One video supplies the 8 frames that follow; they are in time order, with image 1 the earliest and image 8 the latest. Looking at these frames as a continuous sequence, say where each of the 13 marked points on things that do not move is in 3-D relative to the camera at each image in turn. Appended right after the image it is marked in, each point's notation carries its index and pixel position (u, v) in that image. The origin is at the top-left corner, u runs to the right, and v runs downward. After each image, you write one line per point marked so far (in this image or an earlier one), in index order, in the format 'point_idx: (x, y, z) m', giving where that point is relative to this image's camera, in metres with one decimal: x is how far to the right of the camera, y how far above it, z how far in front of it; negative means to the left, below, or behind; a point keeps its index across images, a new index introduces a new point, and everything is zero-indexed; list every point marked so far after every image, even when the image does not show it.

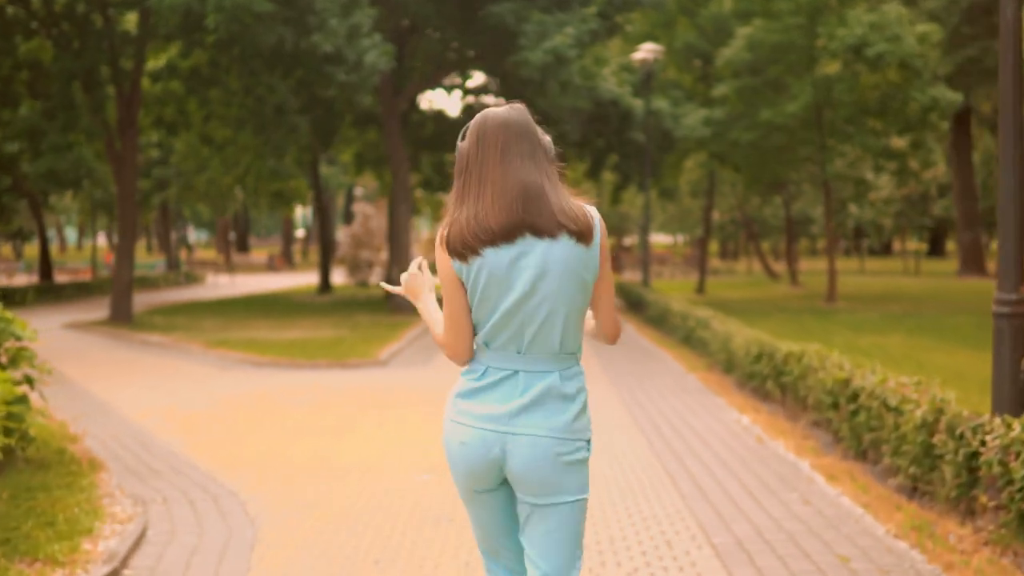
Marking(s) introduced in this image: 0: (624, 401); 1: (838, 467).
0: (+1.2, -1.2, +13.2) m
1: (+2.3, -1.3, +8.7) m
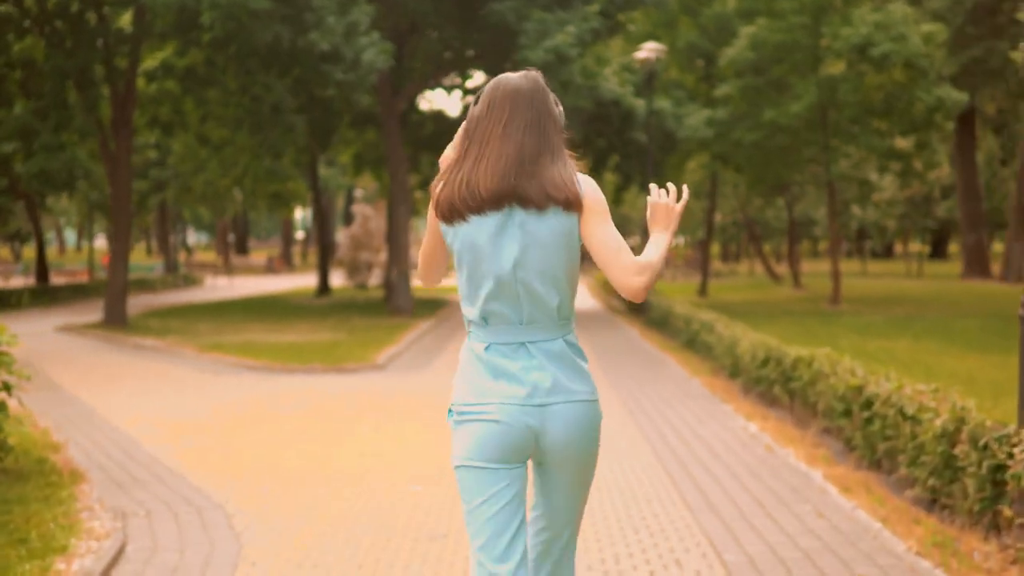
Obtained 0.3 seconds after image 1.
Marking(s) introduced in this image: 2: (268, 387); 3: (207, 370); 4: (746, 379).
0: (+1.2, -1.3, +12.9) m
1: (+2.3, -1.3, +8.3) m
2: (-2.9, -1.2, +14.6) m
3: (-4.0, -1.1, +16.0) m
4: (+2.6, -1.0, +13.7) m
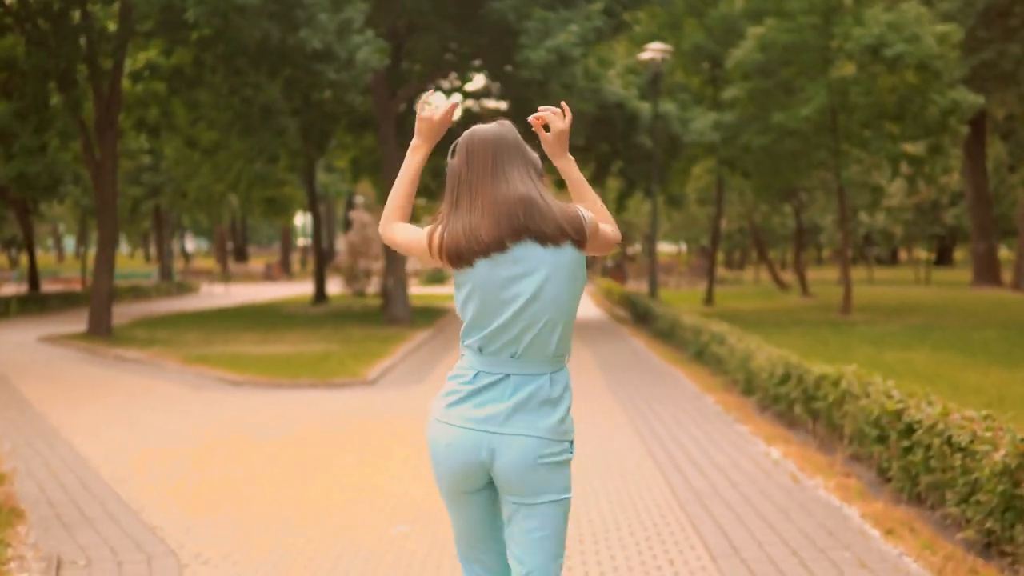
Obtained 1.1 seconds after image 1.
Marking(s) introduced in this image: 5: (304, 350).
0: (+1.2, -1.4, +11.9) m
1: (+2.3, -1.4, +7.4) m
2: (-2.9, -1.3, +13.7) m
3: (-4.0, -1.2, +15.1) m
4: (+2.6, -1.1, +12.7) m
5: (-3.4, -1.0, +19.9) m
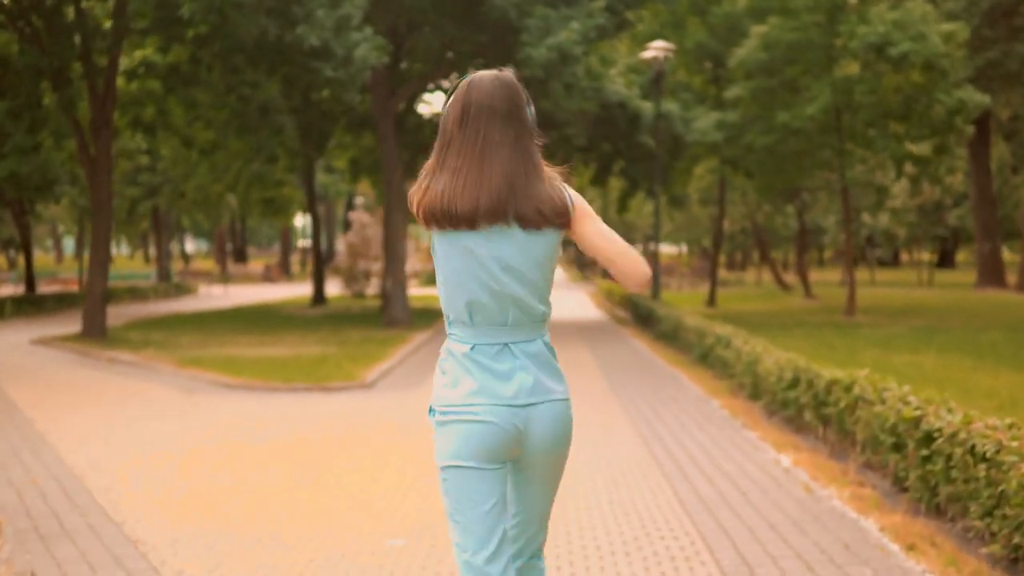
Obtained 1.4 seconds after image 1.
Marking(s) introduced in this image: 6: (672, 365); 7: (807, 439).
0: (+1.2, -1.4, +11.6) m
1: (+2.3, -1.4, +7.0) m
2: (-2.9, -1.3, +13.3) m
3: (-4.0, -1.2, +14.7) m
4: (+2.6, -1.2, +12.4) m
5: (-3.4, -1.0, +19.5) m
6: (+2.4, -1.2, +18.3) m
7: (+2.6, -1.3, +10.8) m
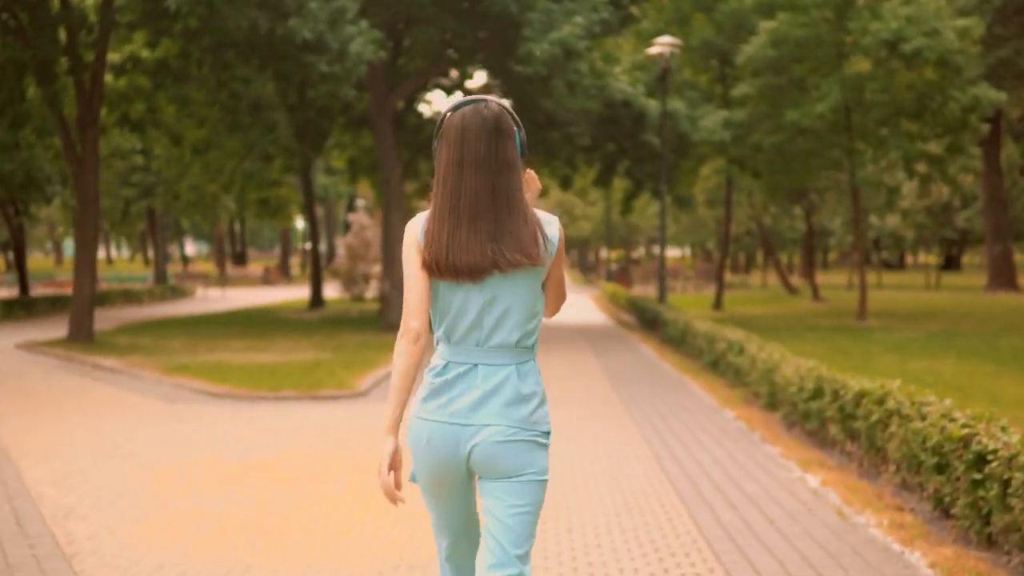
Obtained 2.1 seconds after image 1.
0: (+1.2, -1.4, +10.8) m
1: (+2.3, -1.4, +6.2) m
2: (-2.9, -1.3, +12.5) m
3: (-4.0, -1.3, +13.9) m
4: (+2.6, -1.2, +11.6) m
5: (-3.4, -1.1, +18.7) m
6: (+2.5, -1.2, +17.5) m
7: (+2.6, -1.4, +9.9) m
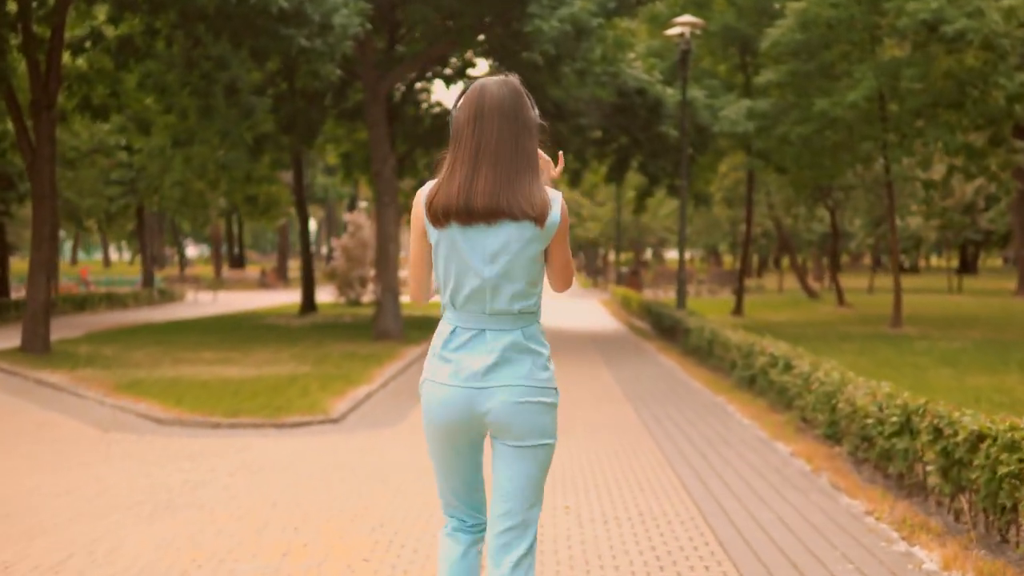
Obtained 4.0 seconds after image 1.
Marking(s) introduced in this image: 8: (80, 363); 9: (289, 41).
0: (+1.2, -1.5, +8.5) m
1: (+2.3, -1.5, +3.9) m
2: (-2.9, -1.4, +10.2) m
3: (-4.0, -1.3, +11.6) m
4: (+2.7, -1.2, +9.3) m
5: (-3.3, -1.2, +16.5) m
6: (+2.5, -1.3, +15.2) m
7: (+2.6, -1.4, +7.6) m
8: (-6.3, -1.1, +17.7) m
9: (-3.2, +3.5, +17.3) m
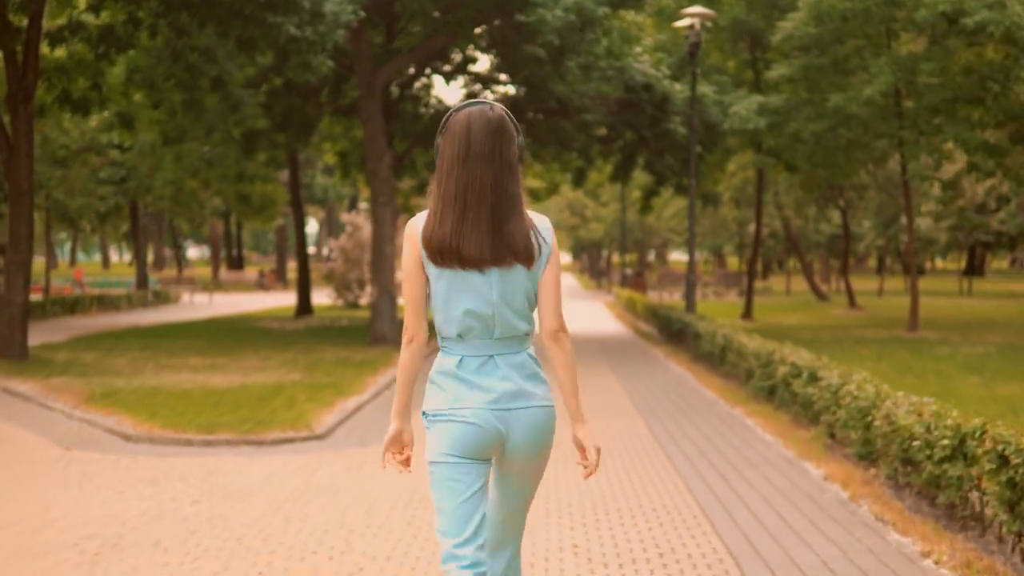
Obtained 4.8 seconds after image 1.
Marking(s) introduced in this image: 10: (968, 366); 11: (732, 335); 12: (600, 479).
0: (+1.2, -1.5, +7.5) m
1: (+2.3, -1.5, +2.9) m
2: (-2.9, -1.4, +9.2) m
3: (-4.0, -1.3, +10.7) m
4: (+2.7, -1.3, +8.3) m
5: (-3.3, -1.2, +15.5) m
6: (+2.5, -1.3, +14.2) m
7: (+2.6, -1.4, +6.6) m
8: (-6.3, -1.1, +16.7) m
9: (-3.1, +3.5, +16.3) m
10: (+7.0, -1.2, +18.5) m
11: (+3.0, -0.7, +16.6) m
12: (+0.7, -1.4, +9.1) m
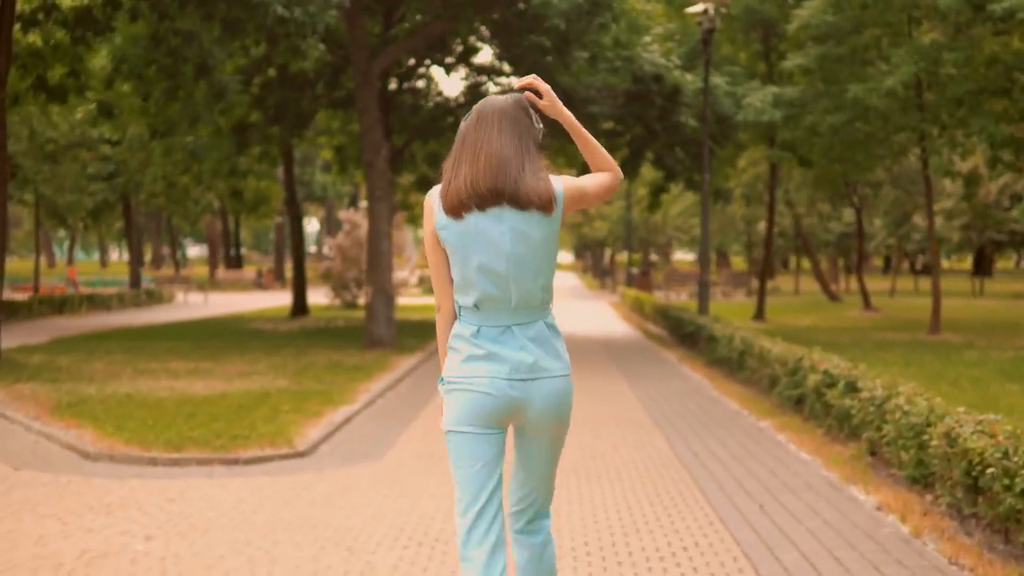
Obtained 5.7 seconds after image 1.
0: (+1.3, -1.5, +6.3) m
1: (+2.3, -1.5, +1.8) m
2: (-2.8, -1.4, +8.1) m
3: (-3.9, -1.3, +9.5) m
4: (+2.7, -1.3, +7.1) m
5: (-3.2, -1.2, +14.3) m
6: (+2.6, -1.3, +13.1) m
7: (+2.7, -1.4, +5.5) m
8: (-6.2, -1.1, +15.6) m
9: (-3.1, +3.5, +15.2) m
10: (+7.1, -1.2, +17.4) m
11: (+3.0, -0.7, +15.4) m
12: (+0.7, -1.4, +8.0) m
